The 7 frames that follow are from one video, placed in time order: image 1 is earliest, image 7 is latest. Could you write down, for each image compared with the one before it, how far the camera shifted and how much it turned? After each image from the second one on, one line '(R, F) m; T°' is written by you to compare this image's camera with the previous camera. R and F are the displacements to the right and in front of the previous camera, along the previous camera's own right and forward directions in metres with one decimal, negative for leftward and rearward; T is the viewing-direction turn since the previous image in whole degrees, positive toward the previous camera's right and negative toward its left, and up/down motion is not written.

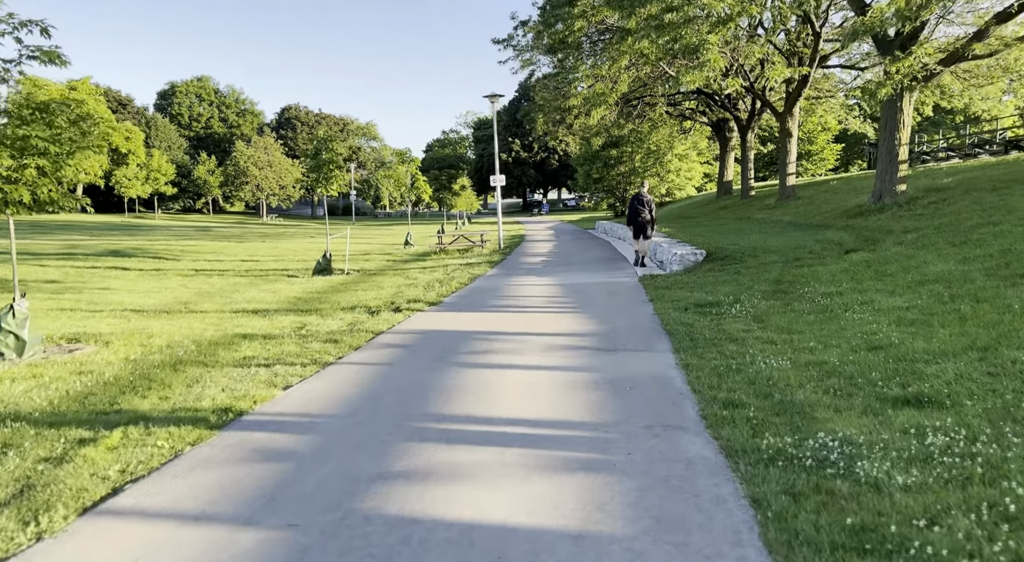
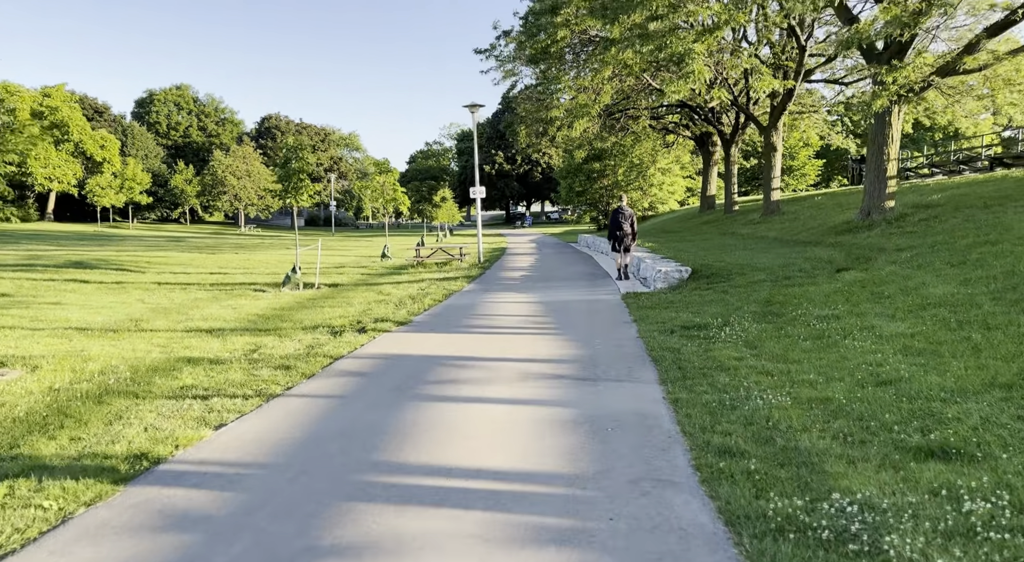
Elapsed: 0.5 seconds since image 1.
(+0.1, +0.6) m; +1°
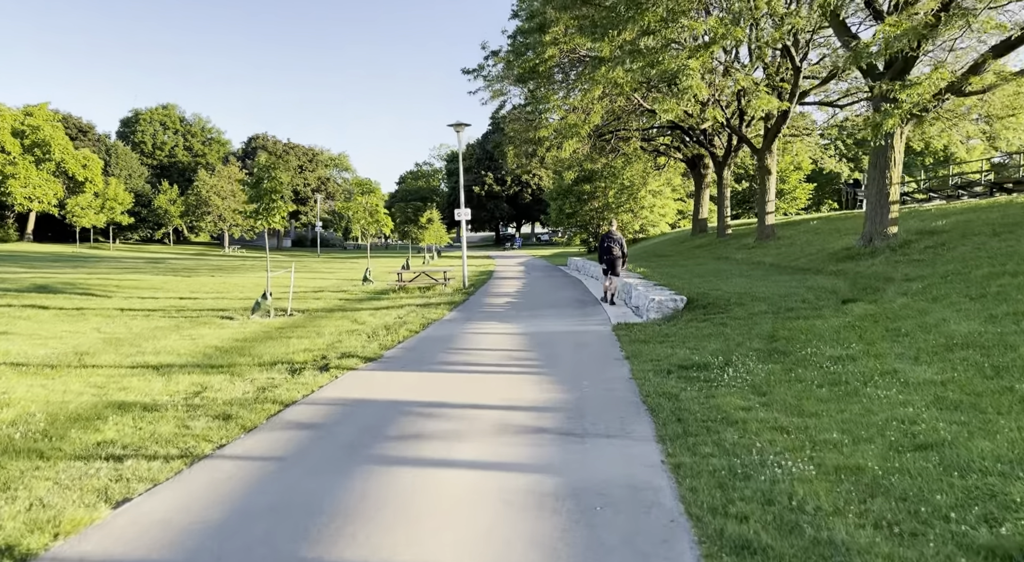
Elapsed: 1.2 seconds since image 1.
(+0.1, +0.8) m; +1°
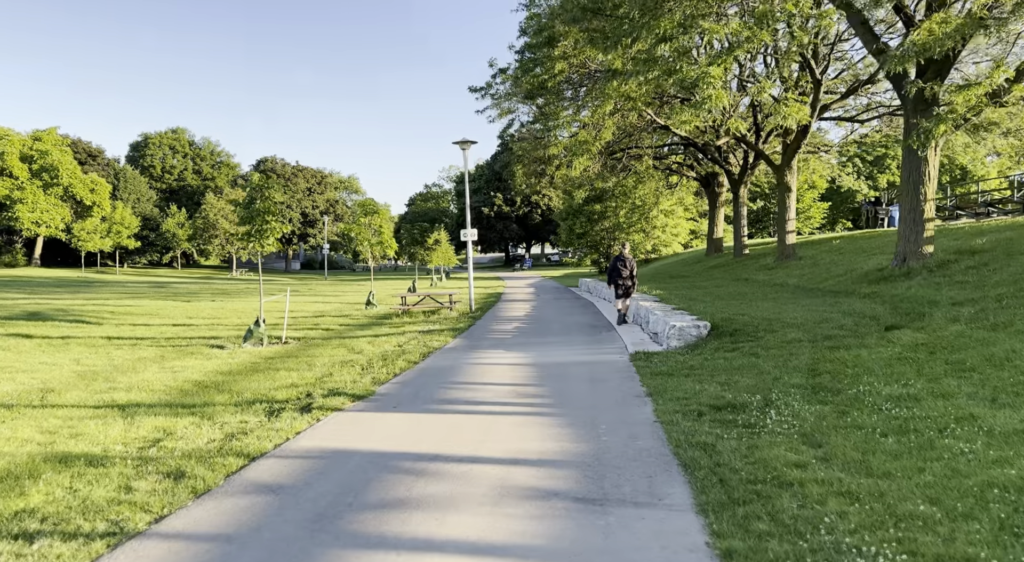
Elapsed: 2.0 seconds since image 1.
(0.0, +0.9) m; -1°
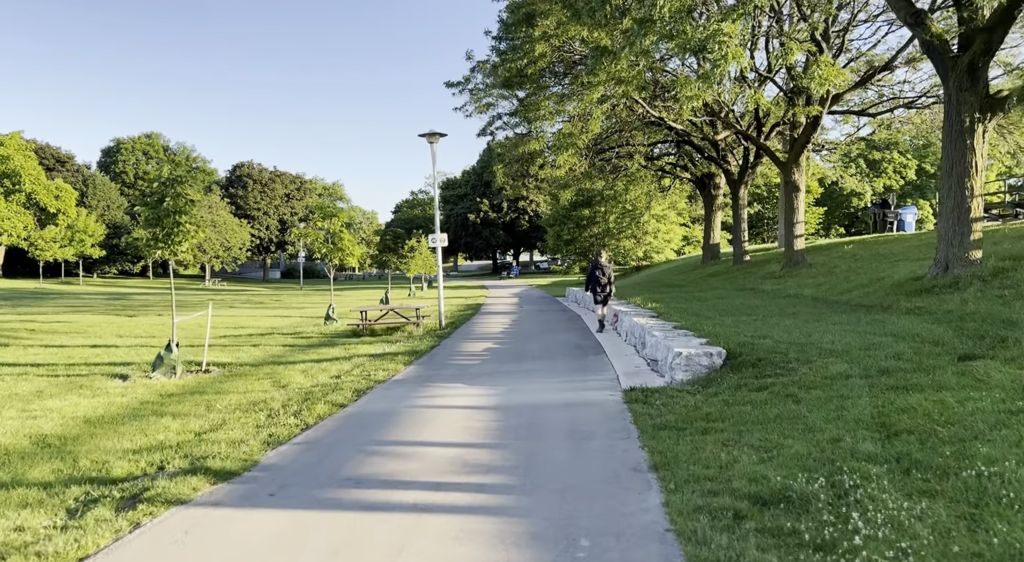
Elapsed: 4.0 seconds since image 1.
(+0.4, +2.4) m; +1°
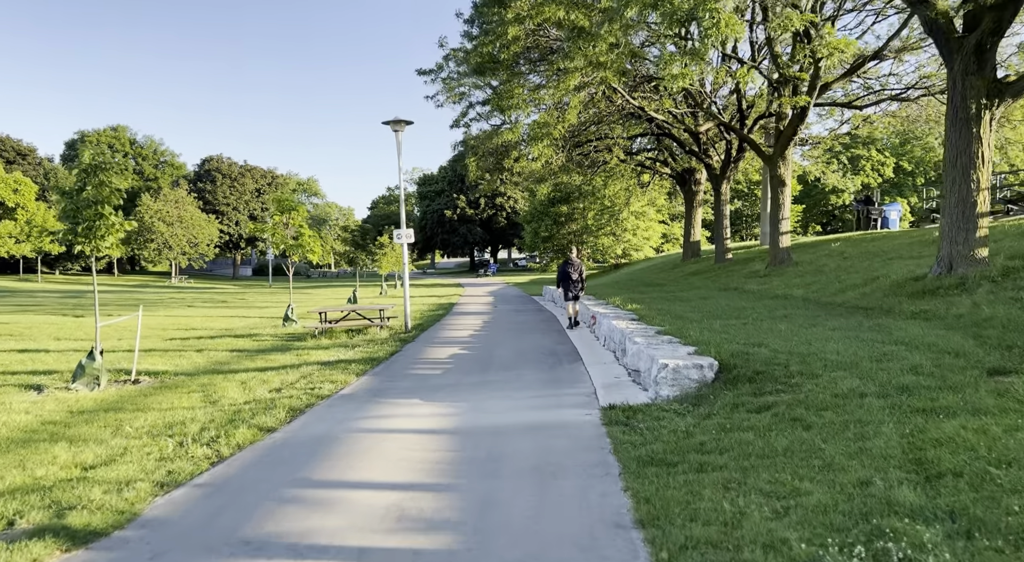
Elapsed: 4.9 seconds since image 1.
(+0.2, +1.1) m; +2°
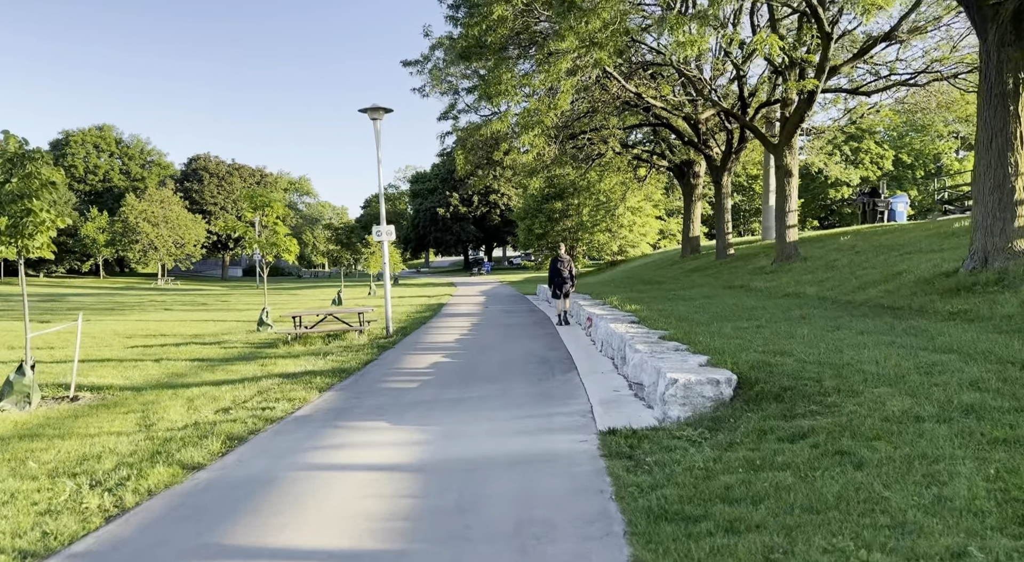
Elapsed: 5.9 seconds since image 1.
(+0.1, +1.1) m; 0°
